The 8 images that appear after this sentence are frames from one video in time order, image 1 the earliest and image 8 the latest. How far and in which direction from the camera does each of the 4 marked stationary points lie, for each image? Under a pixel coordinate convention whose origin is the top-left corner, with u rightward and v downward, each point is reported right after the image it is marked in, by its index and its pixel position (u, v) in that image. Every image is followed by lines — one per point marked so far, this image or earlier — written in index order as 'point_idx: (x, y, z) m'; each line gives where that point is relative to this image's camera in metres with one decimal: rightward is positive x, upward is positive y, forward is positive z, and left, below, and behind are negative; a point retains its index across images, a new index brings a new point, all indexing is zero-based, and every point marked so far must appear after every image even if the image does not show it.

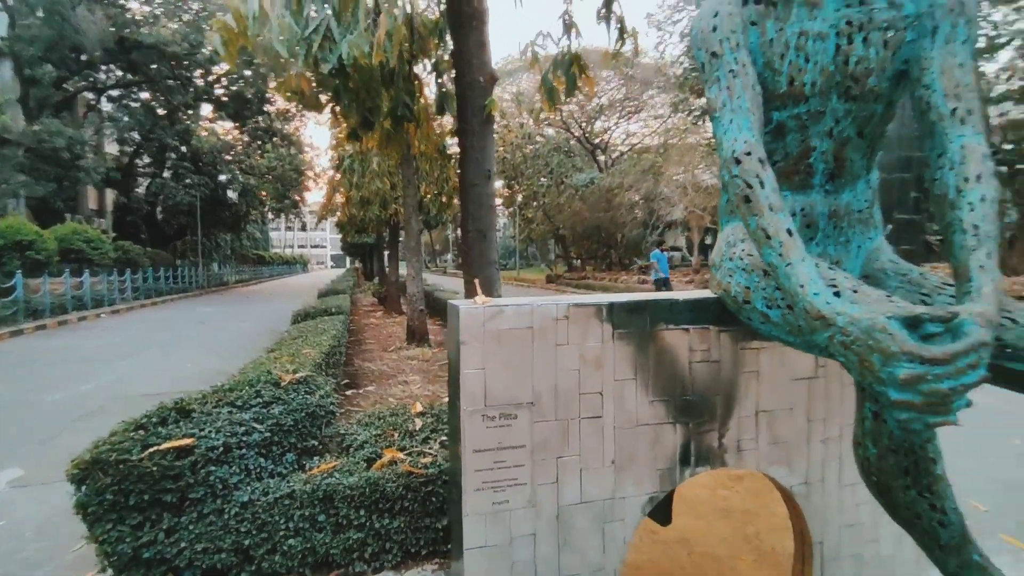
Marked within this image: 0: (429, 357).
0: (-1.3, -1.1, +8.6) m
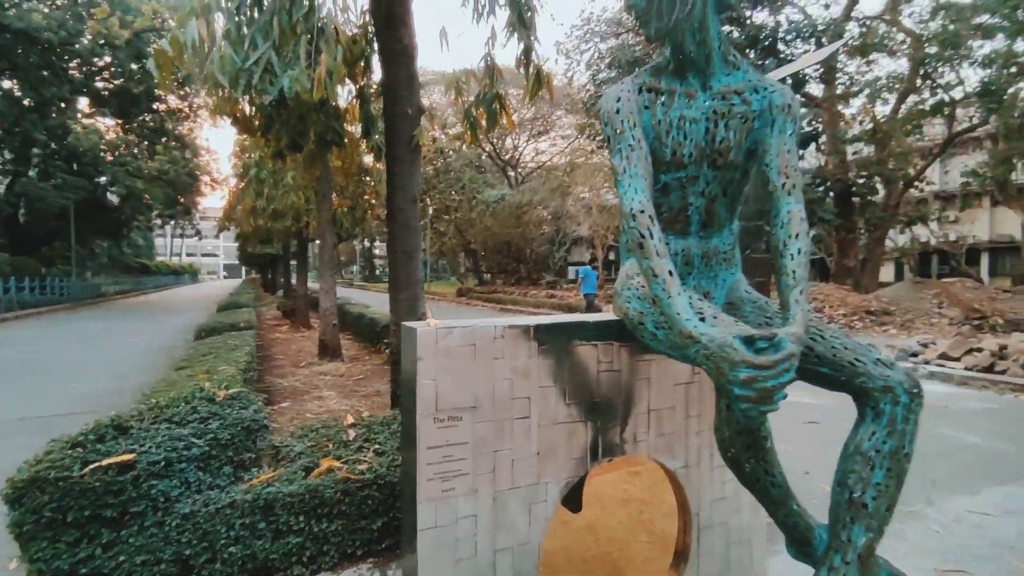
0: (-2.6, -1.3, +8.6) m
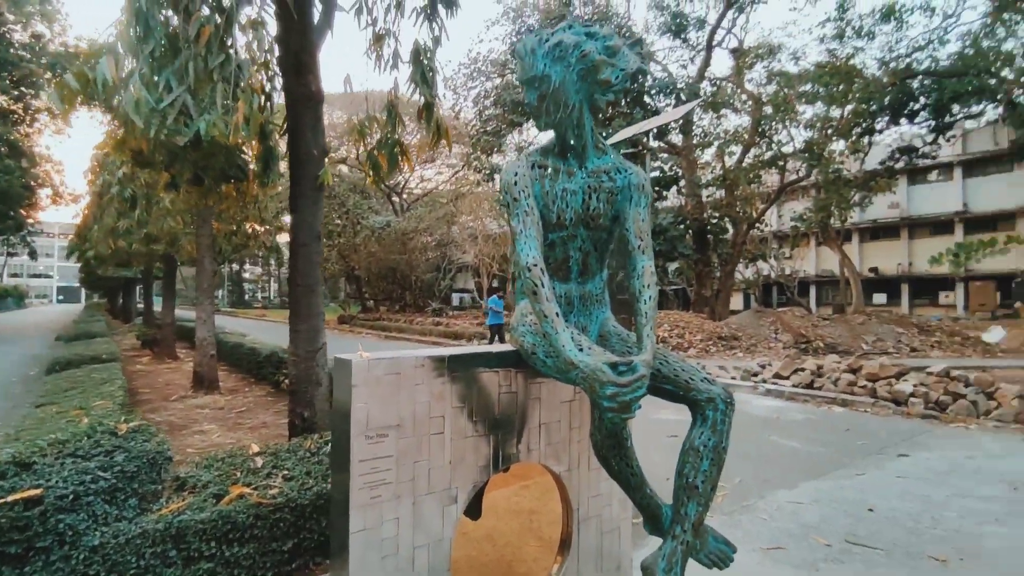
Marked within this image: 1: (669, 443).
0: (-4.2, -1.7, +8.2) m
1: (+1.6, -1.6, +5.8) m
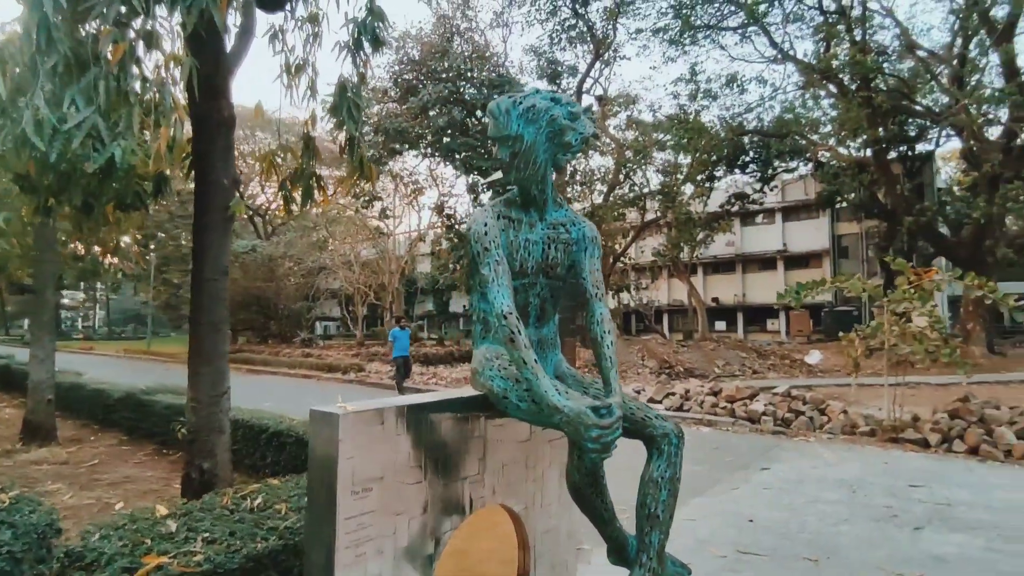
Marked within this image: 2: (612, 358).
0: (-5.6, -2.1, +7.1) m
1: (+0.6, -1.9, +6.0) m
2: (+0.4, -0.3, +2.4) m
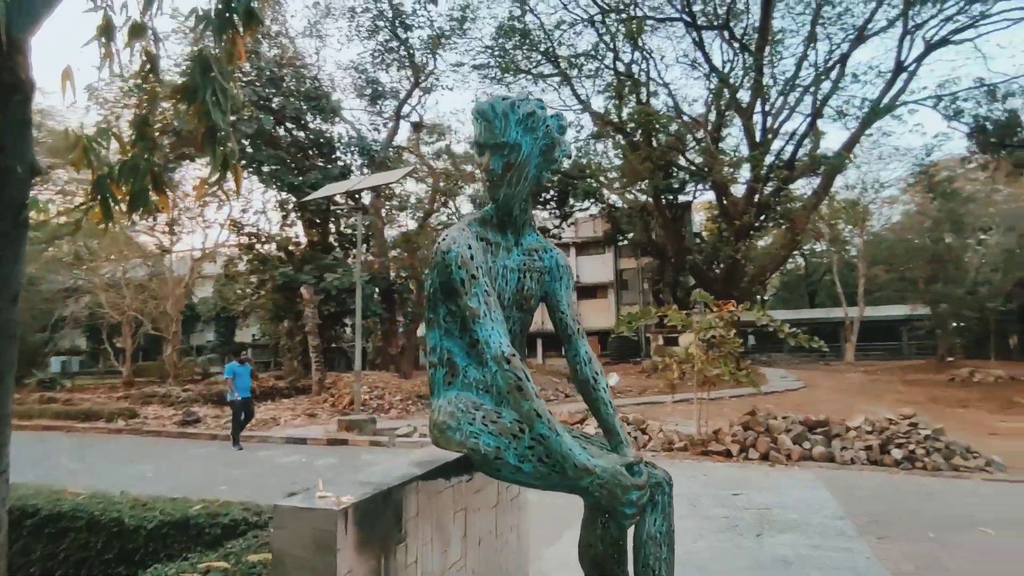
0: (-6.9, -2.3, +4.4) m
1: (-0.7, -2.2, +5.5) m
2: (+0.4, -0.4, +2.1) m
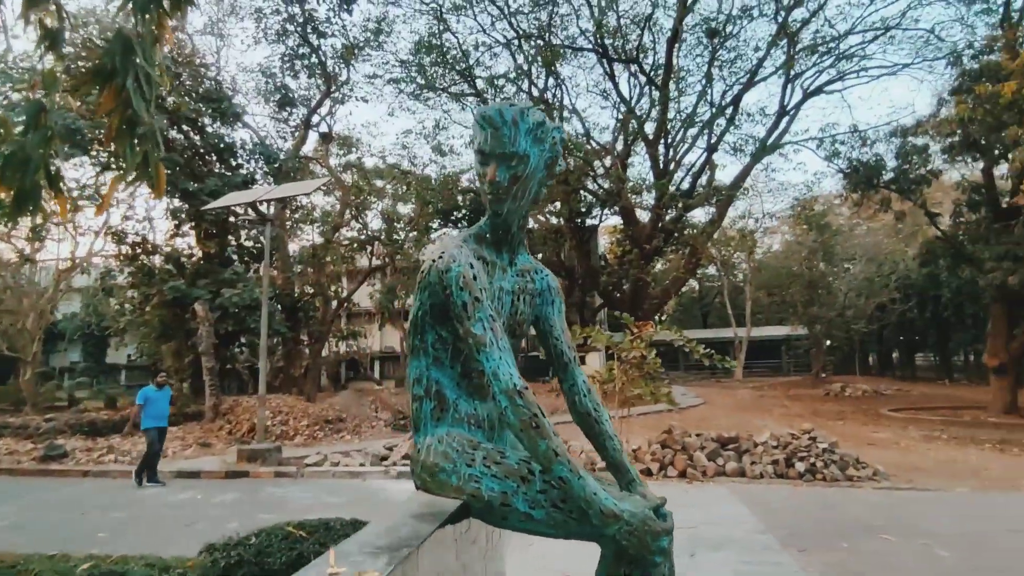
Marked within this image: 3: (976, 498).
0: (-7.2, -2.4, +2.9) m
1: (-1.3, -2.4, +5.1) m
2: (+0.3, -0.5, +2.0) m
3: (+6.5, -3.0, +8.0) m
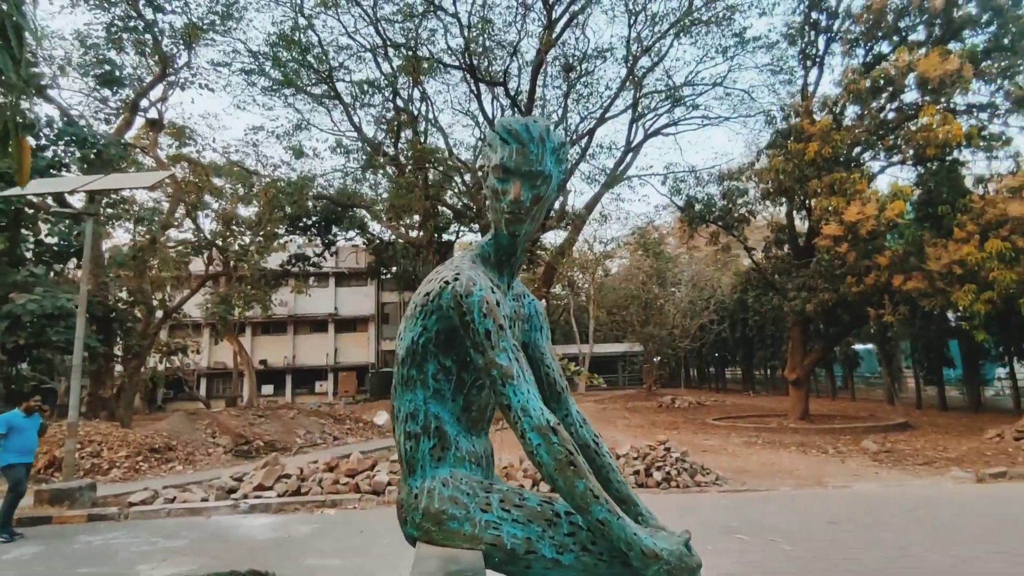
0: (-7.2, -2.2, +0.8) m
1: (-2.1, -2.5, +4.5) m
2: (+0.3, -0.6, +1.9) m
3: (+4.7, -3.4, +9.3) m
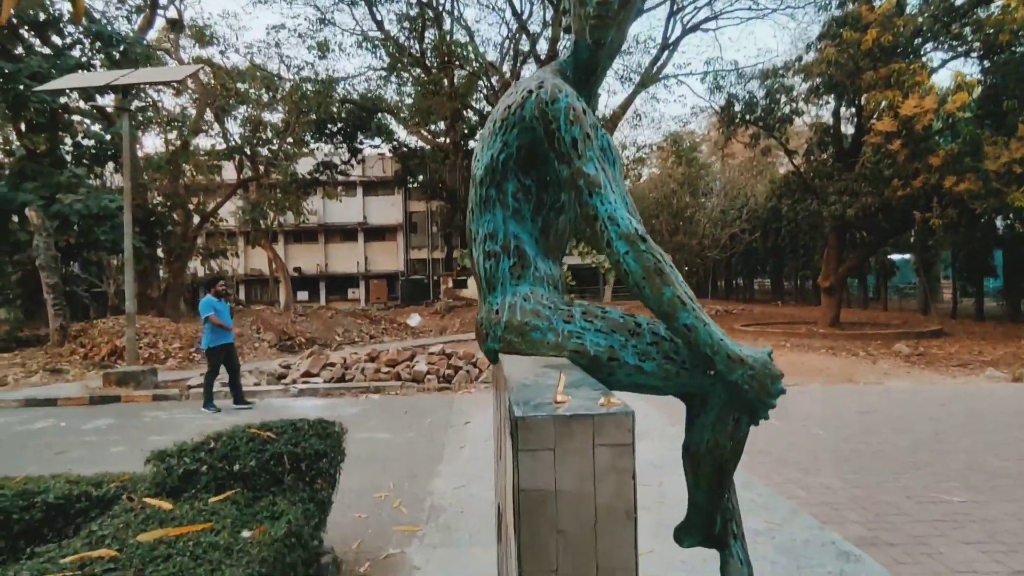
0: (-7.0, -1.8, +1.4) m
1: (-1.7, -1.5, +4.8) m
2: (+0.6, 0.0, +2.0) m
3: (+5.2, -1.7, +9.4) m
